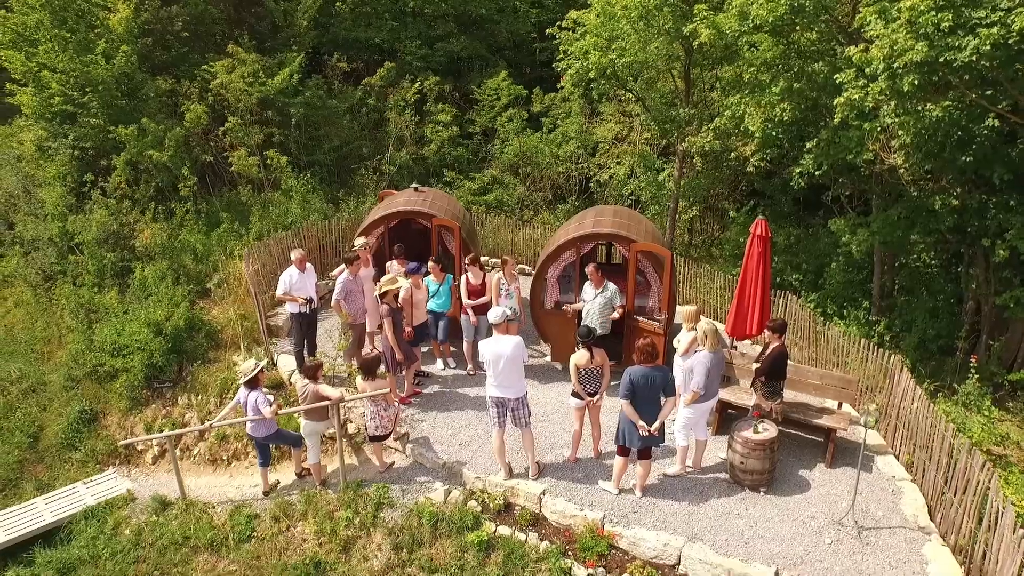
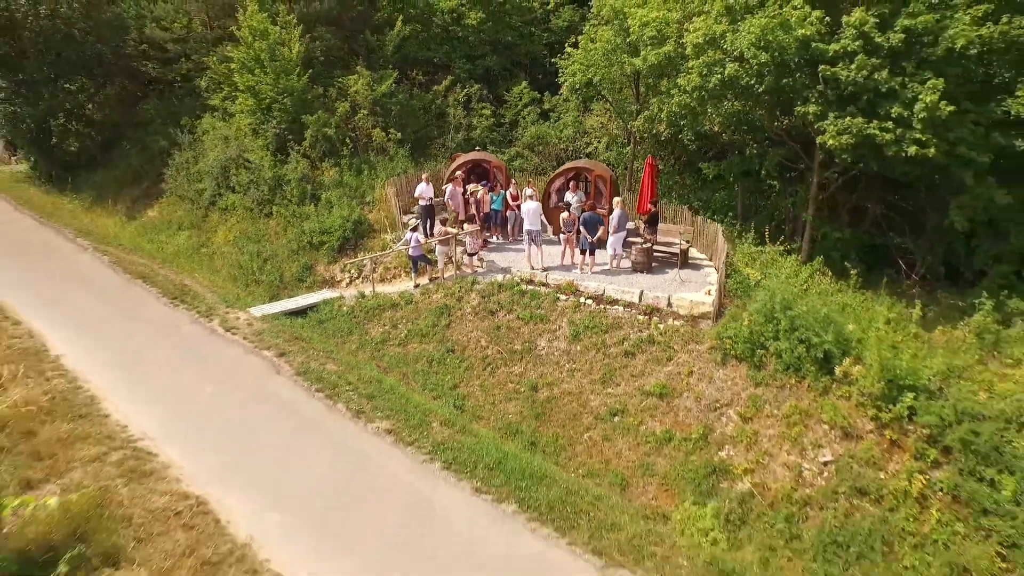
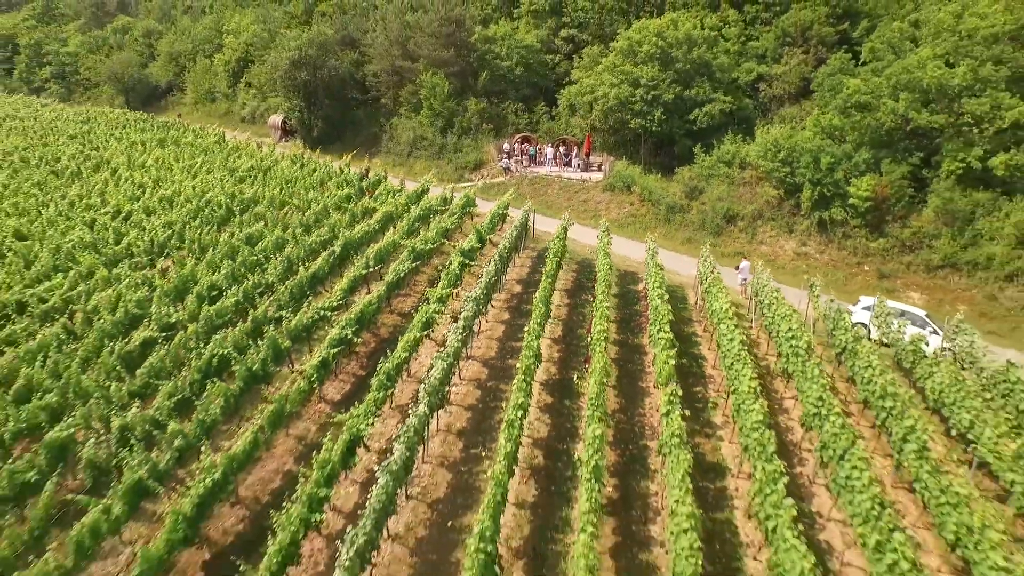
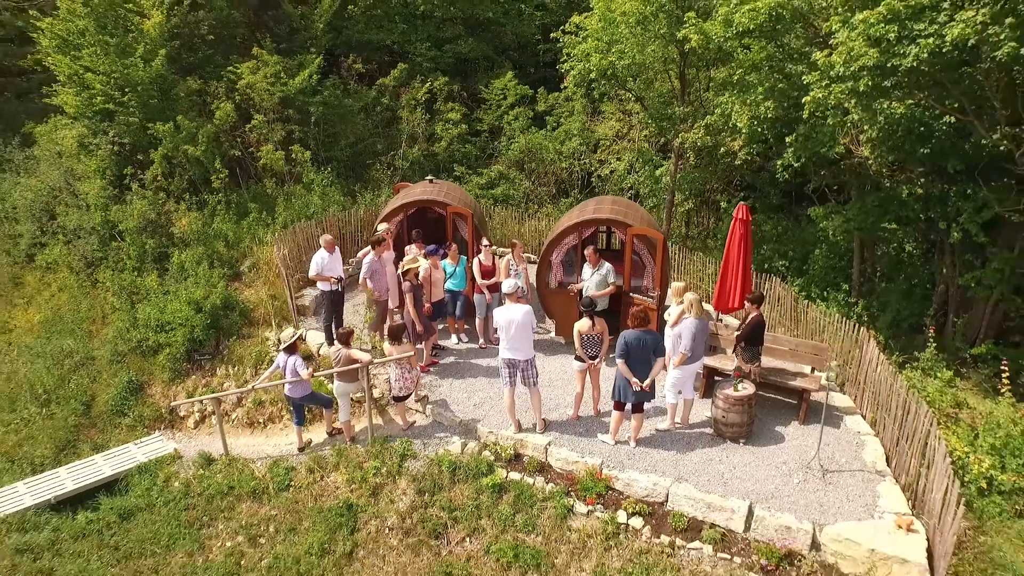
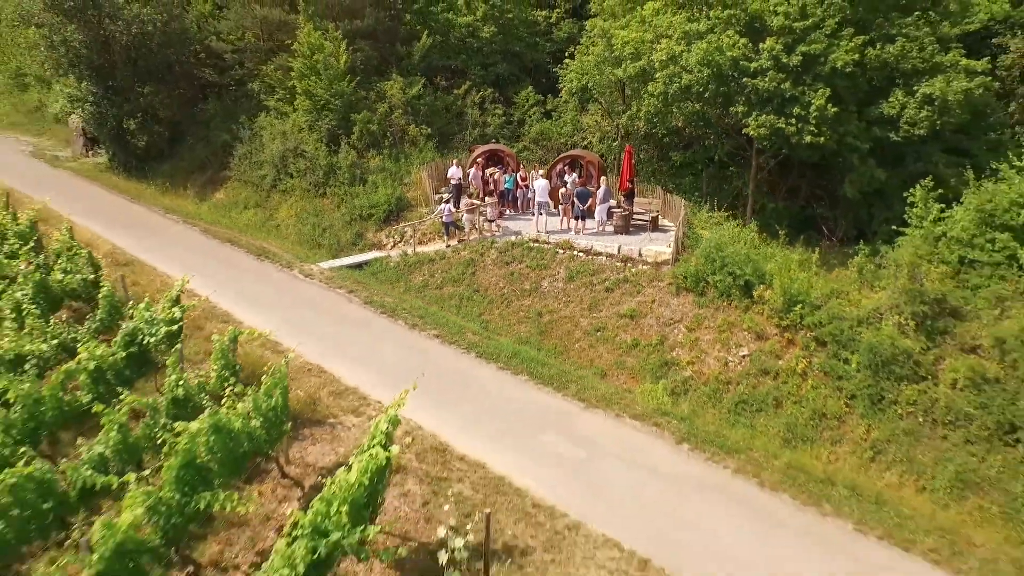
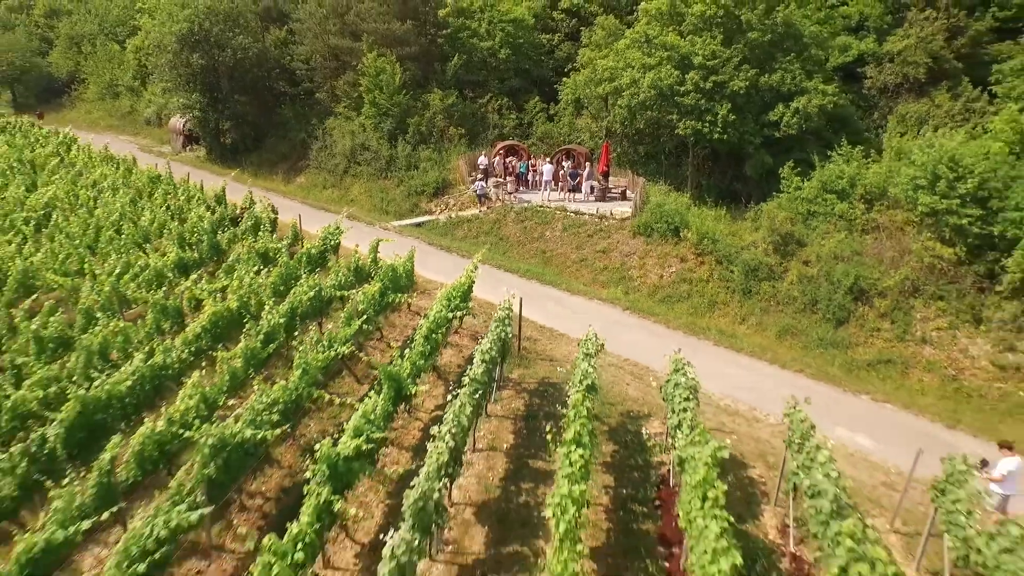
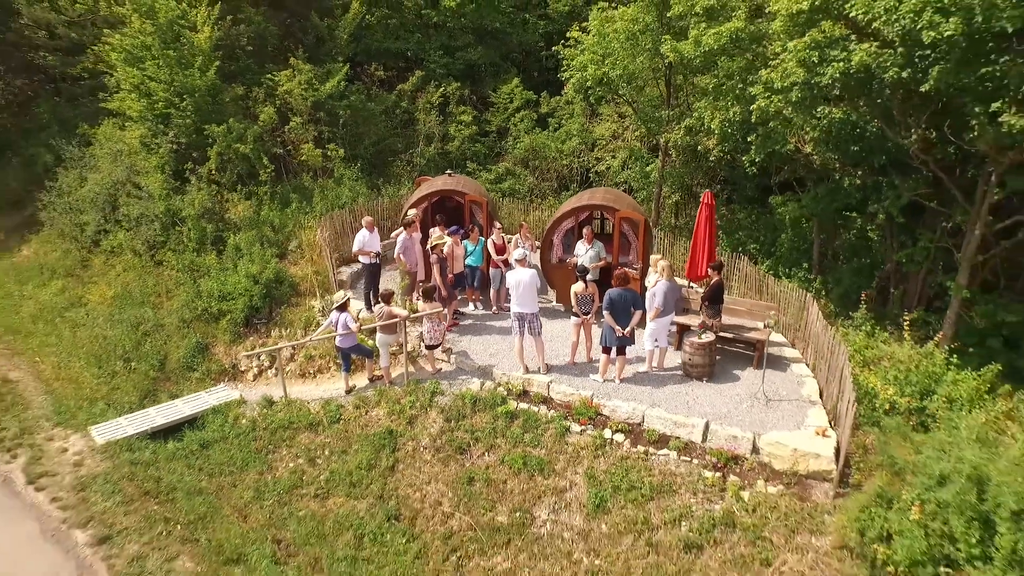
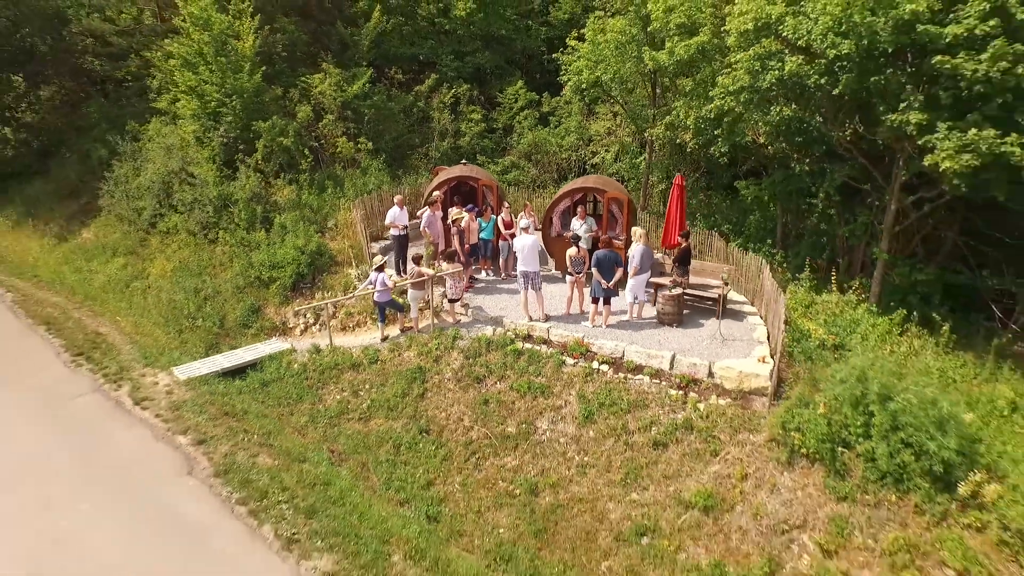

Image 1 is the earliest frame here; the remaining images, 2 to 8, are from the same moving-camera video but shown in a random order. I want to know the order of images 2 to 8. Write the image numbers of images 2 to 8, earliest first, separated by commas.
4, 7, 8, 2, 5, 6, 3
